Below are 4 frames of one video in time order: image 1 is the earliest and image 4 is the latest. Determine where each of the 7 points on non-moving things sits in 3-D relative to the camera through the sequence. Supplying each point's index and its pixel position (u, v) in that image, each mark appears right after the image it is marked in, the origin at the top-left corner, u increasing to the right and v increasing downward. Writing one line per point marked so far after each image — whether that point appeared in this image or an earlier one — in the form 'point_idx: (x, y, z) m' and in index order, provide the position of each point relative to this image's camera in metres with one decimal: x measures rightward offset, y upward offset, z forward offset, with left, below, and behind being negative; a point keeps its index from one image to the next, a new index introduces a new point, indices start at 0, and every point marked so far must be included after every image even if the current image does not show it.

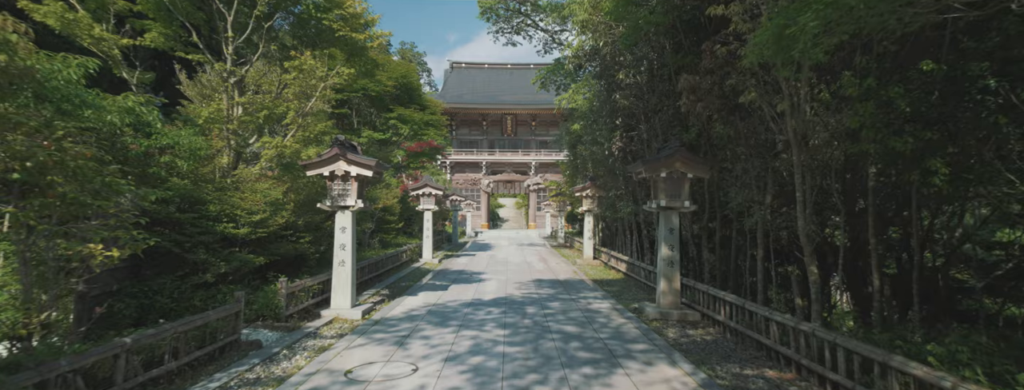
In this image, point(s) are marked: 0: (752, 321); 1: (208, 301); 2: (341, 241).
0: (+2.3, -1.2, +4.6) m
1: (-2.8, -1.0, +4.4) m
2: (-2.2, -0.6, +6.0) m
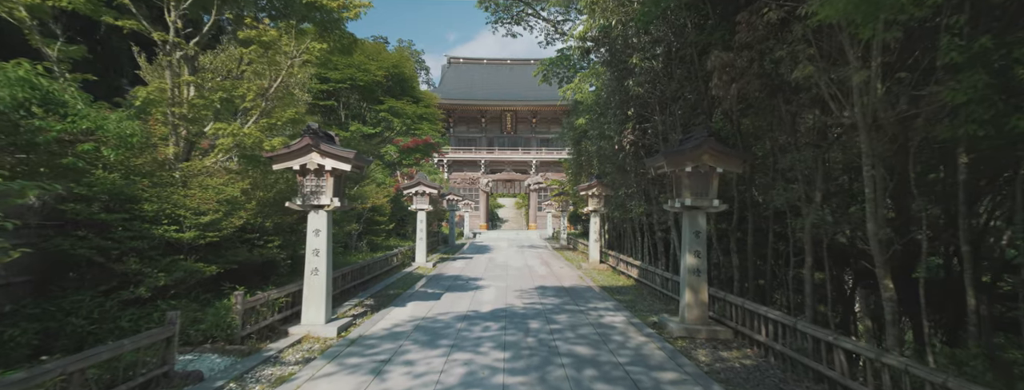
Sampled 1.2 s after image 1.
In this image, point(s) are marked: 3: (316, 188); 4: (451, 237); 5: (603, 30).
0: (+2.3, -1.2, +3.8) m
1: (-2.8, -1.0, +3.6) m
2: (-2.2, -0.6, +5.2) m
3: (-2.1, +0.1, +5.2) m
4: (-2.5, -1.8, +19.8) m
5: (+1.4, +2.6, +7.5) m
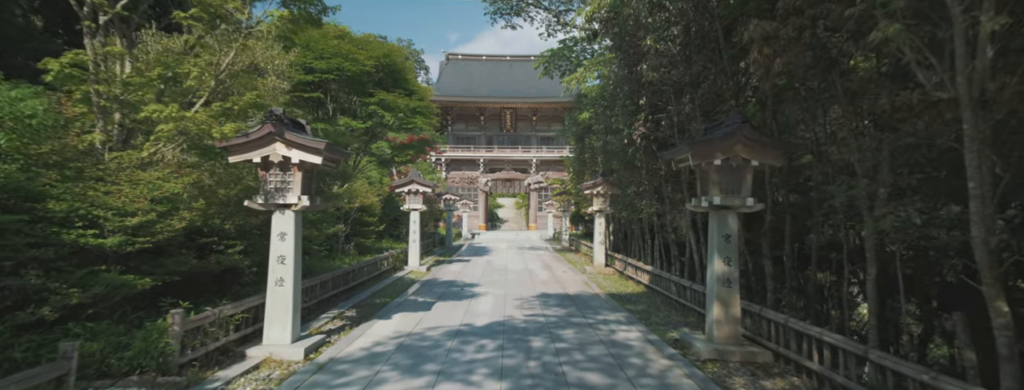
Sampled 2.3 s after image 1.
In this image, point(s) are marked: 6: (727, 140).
0: (+2.3, -1.2, +3.0) m
1: (-2.8, -0.9, +2.8) m
2: (-2.2, -0.5, +4.4) m
3: (-2.2, +0.1, +4.5) m
4: (-2.5, -1.7, +19.1) m
5: (+1.4, +2.6, +6.8) m
6: (+1.9, +0.5, +4.3) m
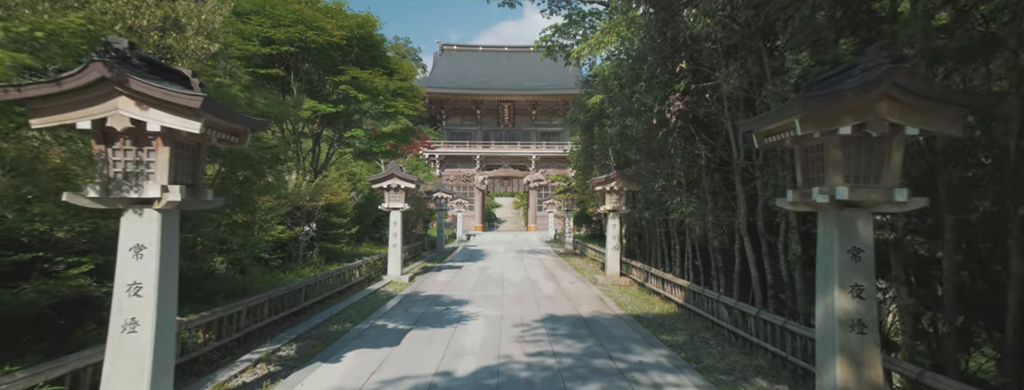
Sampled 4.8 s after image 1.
0: (+2.3, -1.1, +1.3) m
1: (-2.8, -0.9, +1.1) m
2: (-2.2, -0.5, +2.7) m
3: (-2.2, +0.2, +2.7) m
4: (-2.6, -1.7, +17.4) m
5: (+1.4, +2.7, +5.0) m
6: (+1.9, +0.6, +2.6) m
